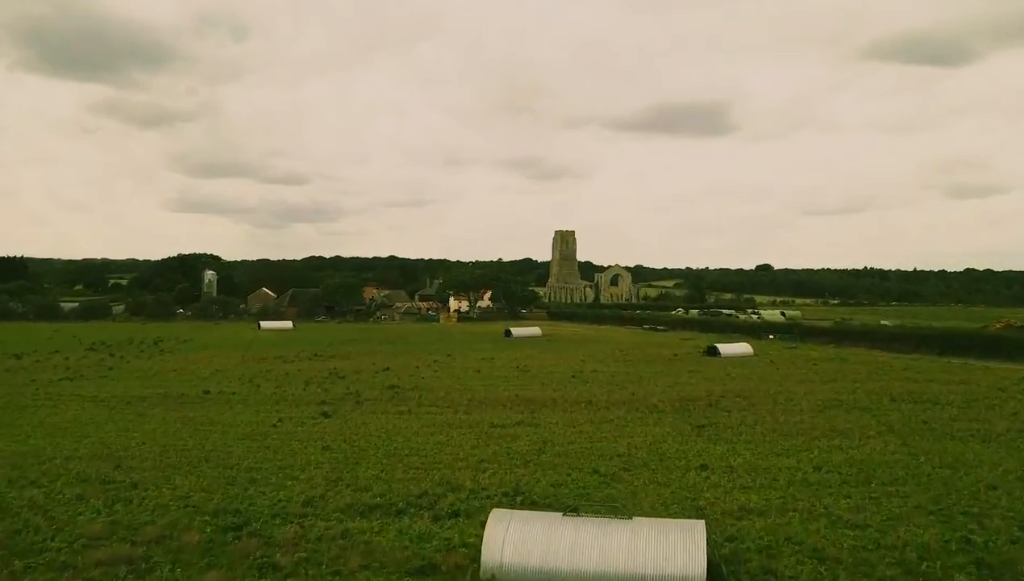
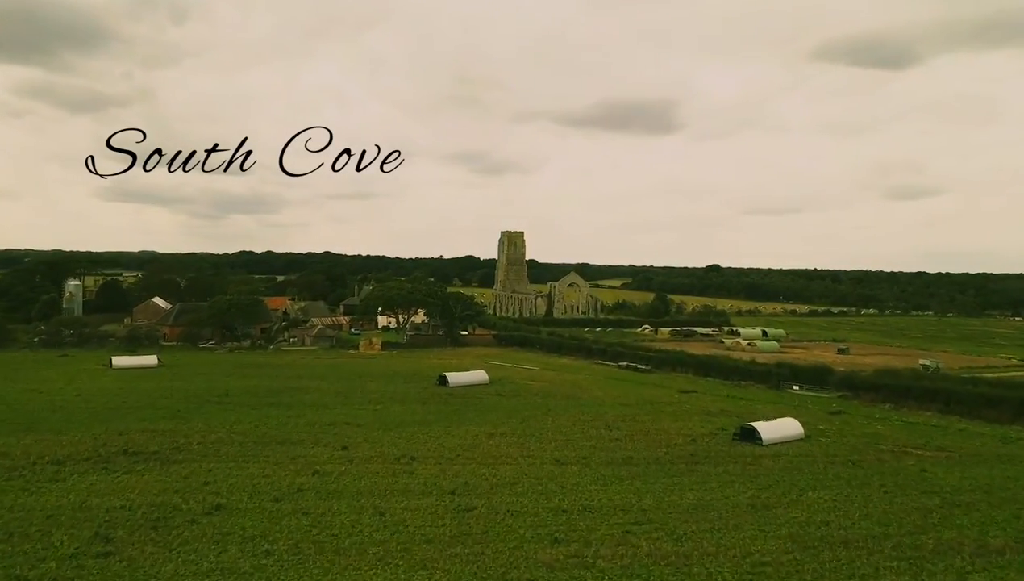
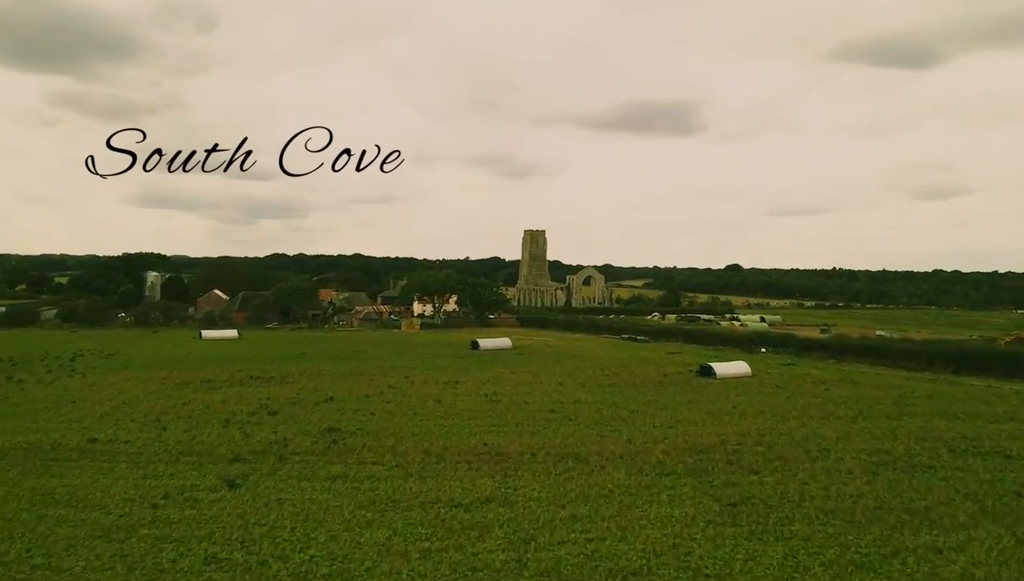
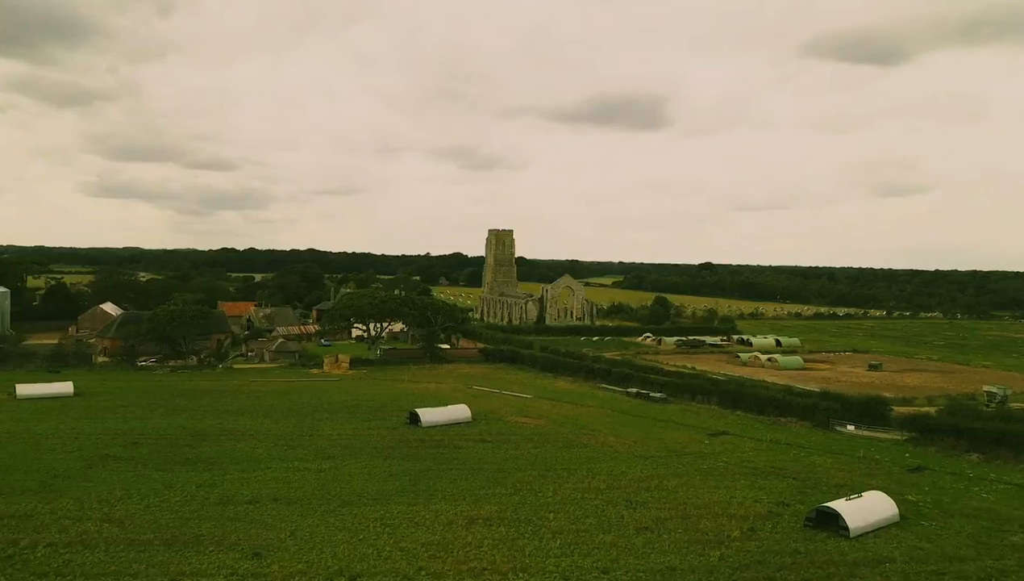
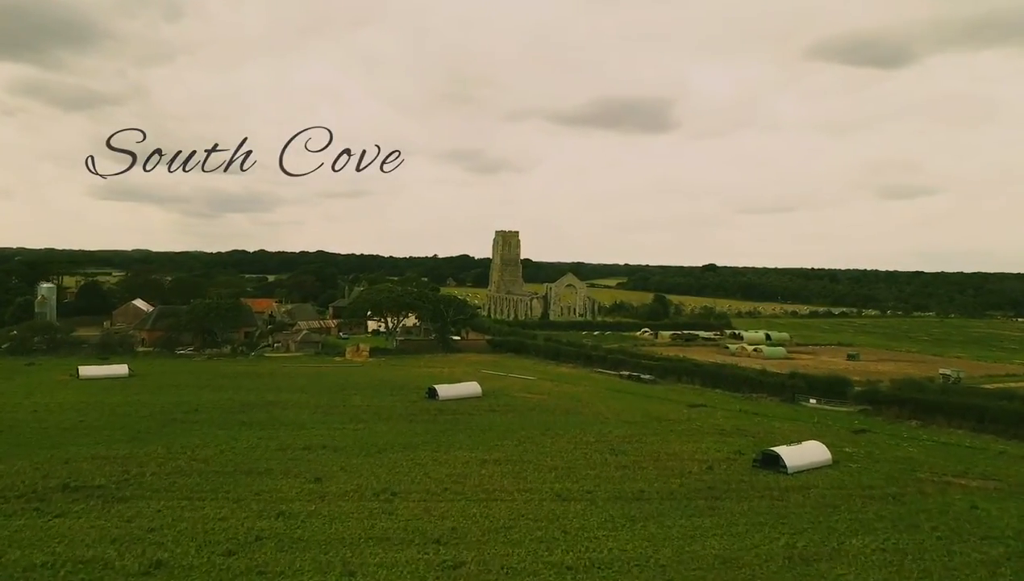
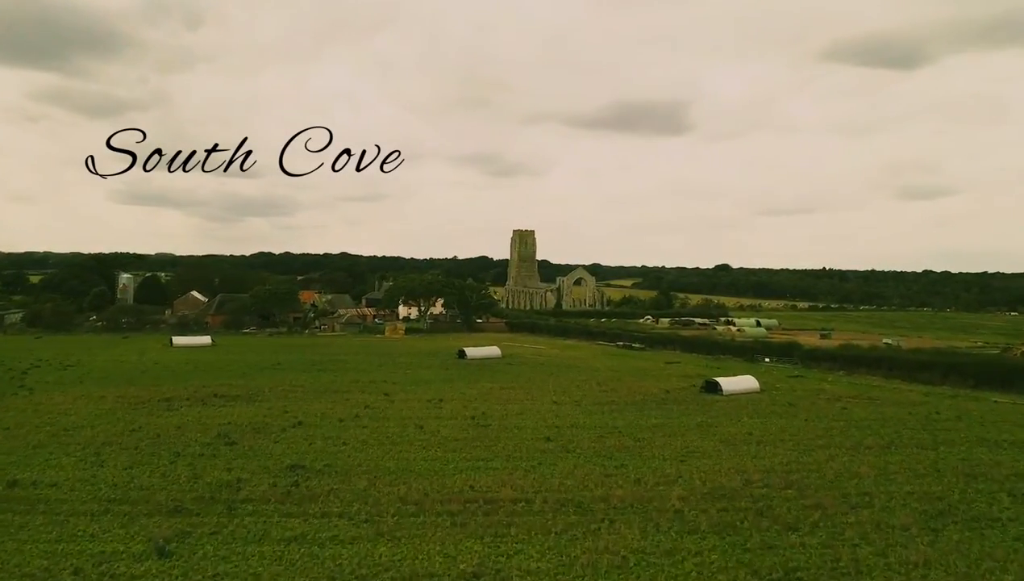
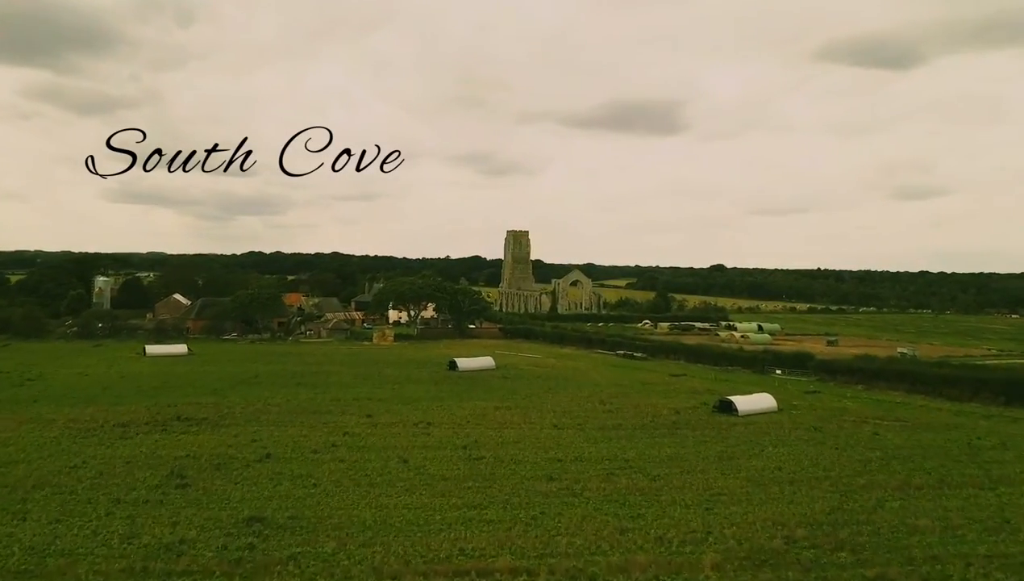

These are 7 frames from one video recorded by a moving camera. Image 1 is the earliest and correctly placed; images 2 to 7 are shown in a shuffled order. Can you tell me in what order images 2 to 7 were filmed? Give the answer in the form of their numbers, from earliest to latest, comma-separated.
3, 6, 7, 2, 5, 4
